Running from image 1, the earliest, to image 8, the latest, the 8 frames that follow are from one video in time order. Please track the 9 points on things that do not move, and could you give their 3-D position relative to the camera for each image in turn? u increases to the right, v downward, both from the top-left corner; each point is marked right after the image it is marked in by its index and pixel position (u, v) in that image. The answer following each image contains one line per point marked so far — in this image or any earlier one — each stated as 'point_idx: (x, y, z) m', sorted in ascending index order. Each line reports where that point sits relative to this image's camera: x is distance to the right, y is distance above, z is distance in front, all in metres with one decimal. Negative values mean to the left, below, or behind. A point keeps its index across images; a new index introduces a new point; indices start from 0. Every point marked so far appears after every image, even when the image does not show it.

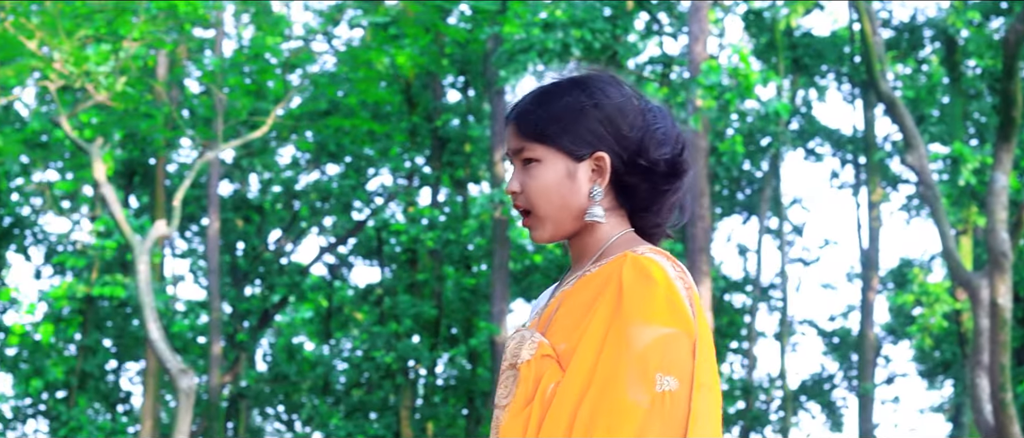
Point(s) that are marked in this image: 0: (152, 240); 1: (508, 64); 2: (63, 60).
0: (-3.1, -0.2, +13.3) m
1: (-0.1, +2.0, +19.5) m
2: (-3.7, +1.3, +12.6) m
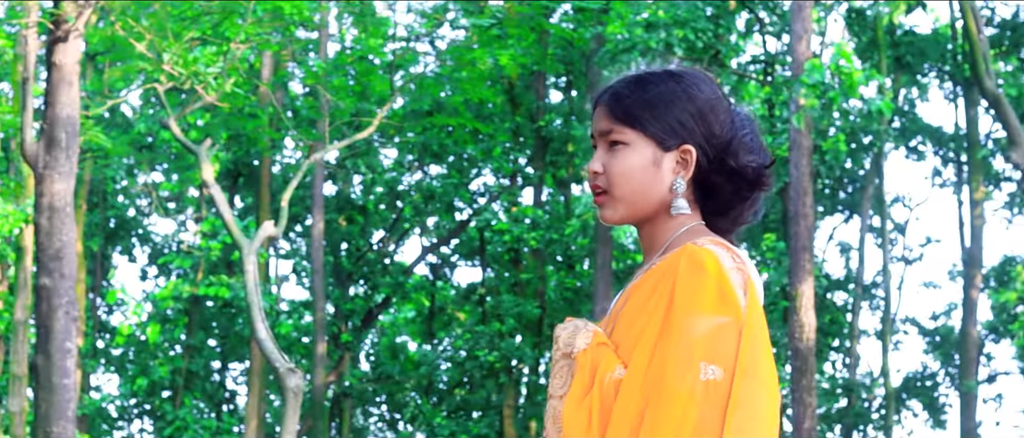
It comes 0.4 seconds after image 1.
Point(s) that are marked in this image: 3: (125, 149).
0: (-2.2, -0.2, +13.6) m
1: (+1.3, +2.0, +19.5) m
2: (-2.8, +1.3, +12.8) m
3: (-4.7, +0.9, +18.8) m
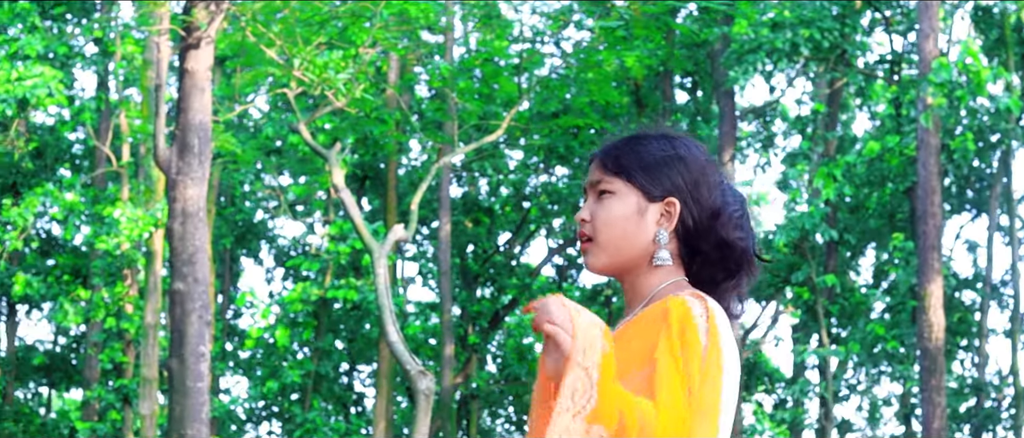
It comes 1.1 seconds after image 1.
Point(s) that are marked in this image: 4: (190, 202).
0: (-1.1, -0.2, +13.7) m
1: (+2.8, +2.0, +19.3) m
2: (-1.7, +1.3, +13.0) m
3: (-3.2, +0.8, +19.1) m
4: (-2.4, +0.1, +11.7) m
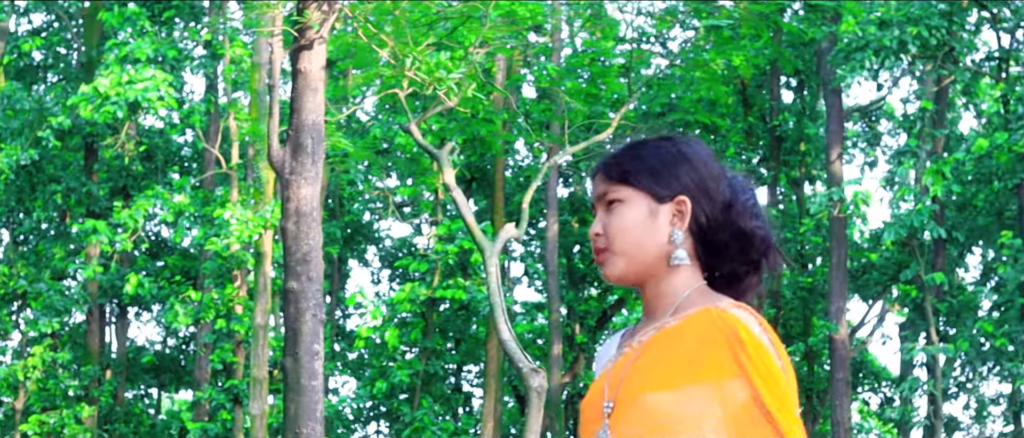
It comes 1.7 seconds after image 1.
0: (-0.1, -0.2, +13.7) m
1: (+4.2, +2.0, +19.1) m
2: (-0.8, +1.3, +13.0) m
3: (-1.9, +0.8, +19.3) m
4: (-1.6, +0.1, +11.8) m
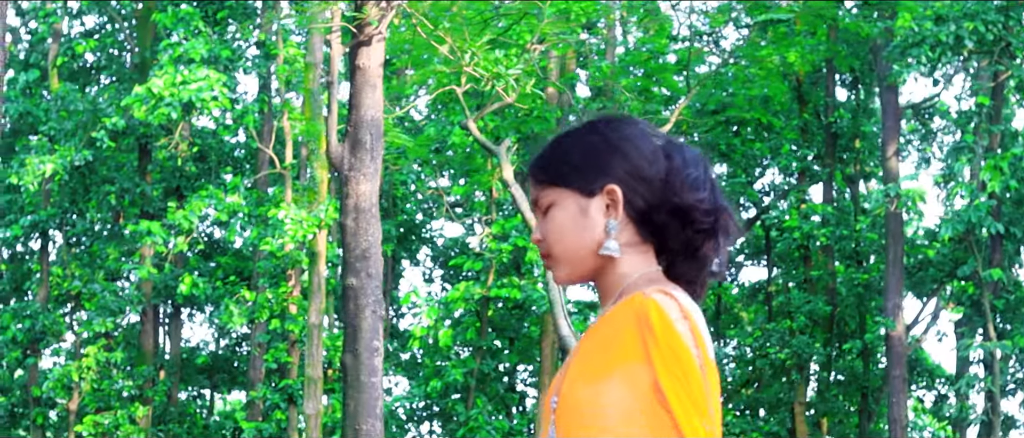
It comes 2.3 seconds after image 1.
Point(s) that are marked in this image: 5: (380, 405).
0: (+0.4, -0.2, +13.6) m
1: (+4.8, +2.0, +18.9) m
2: (-0.3, +1.3, +13.0) m
3: (-1.2, +0.8, +19.2) m
4: (-1.1, +0.2, +11.7) m
5: (-1.0, -1.4, +11.6) m
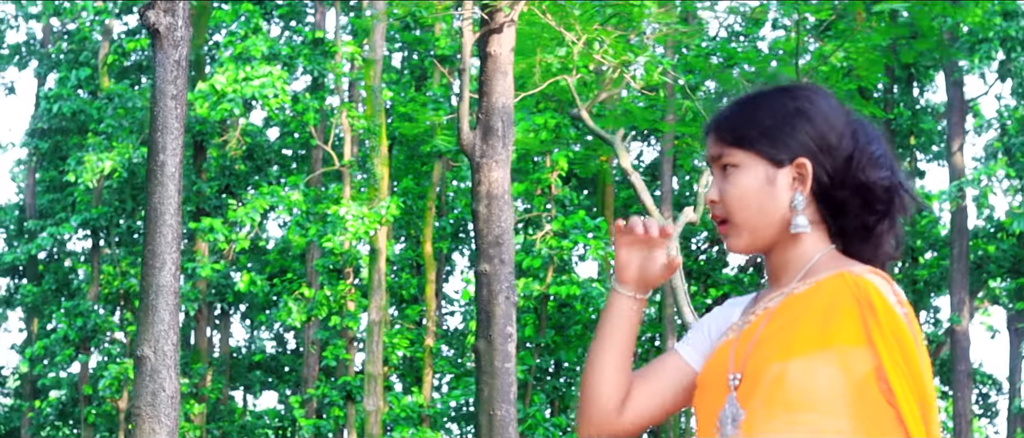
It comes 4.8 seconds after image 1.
0: (+1.4, -0.1, +13.7) m
1: (+5.7, +2.1, +19.1) m
2: (+0.7, +1.4, +13.1) m
3: (-0.3, +0.9, +19.3) m
4: (-0.1, +0.3, +11.8) m
5: (0.0, -1.3, +11.7) m
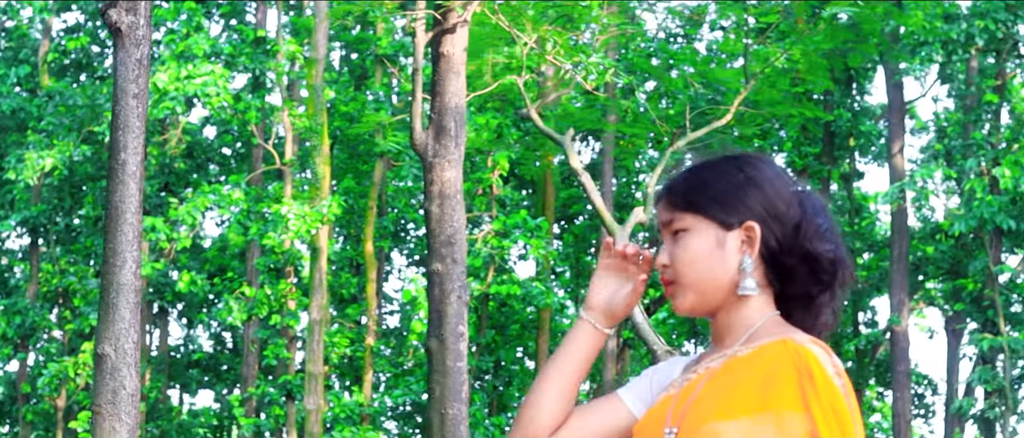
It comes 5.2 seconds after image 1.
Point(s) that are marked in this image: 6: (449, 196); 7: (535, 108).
0: (+0.9, -0.1, +13.9) m
1: (+5.0, +2.0, +19.4) m
2: (+0.2, +1.4, +13.2) m
3: (-1.0, +0.9, +19.4) m
4: (-0.5, +0.3, +11.9) m
5: (-0.4, -1.3, +11.8) m
6: (-0.5, +0.2, +11.9) m
7: (+0.2, +1.0, +13.6) m
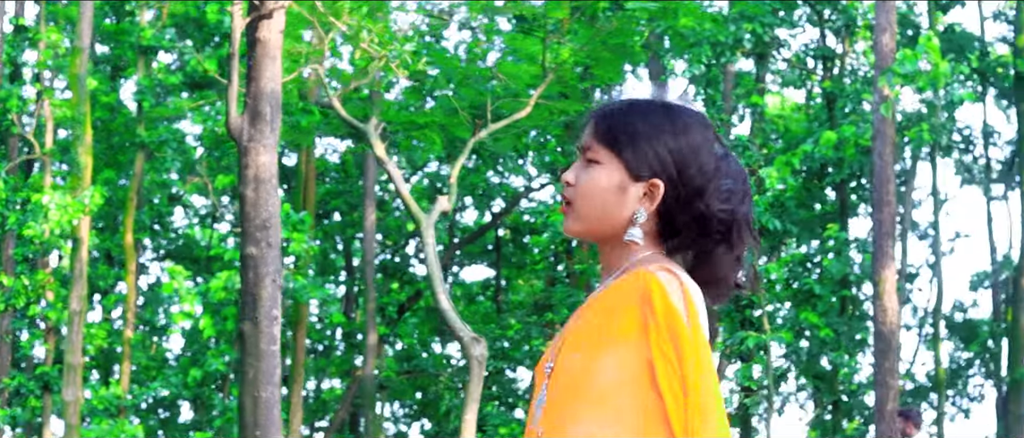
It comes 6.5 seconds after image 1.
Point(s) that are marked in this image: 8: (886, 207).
0: (-1.0, 0.0, +14.3) m
1: (+2.0, +2.1, +20.6) m
2: (-1.5, +1.5, +13.6) m
3: (-3.9, +1.0, +19.4) m
4: (-2.0, +0.4, +12.1) m
5: (-1.8, -1.2, +12.0) m
6: (-1.9, +0.3, +12.1) m
7: (-1.6, +1.1, +13.9) m
8: (+4.3, +0.1, +18.9) m
